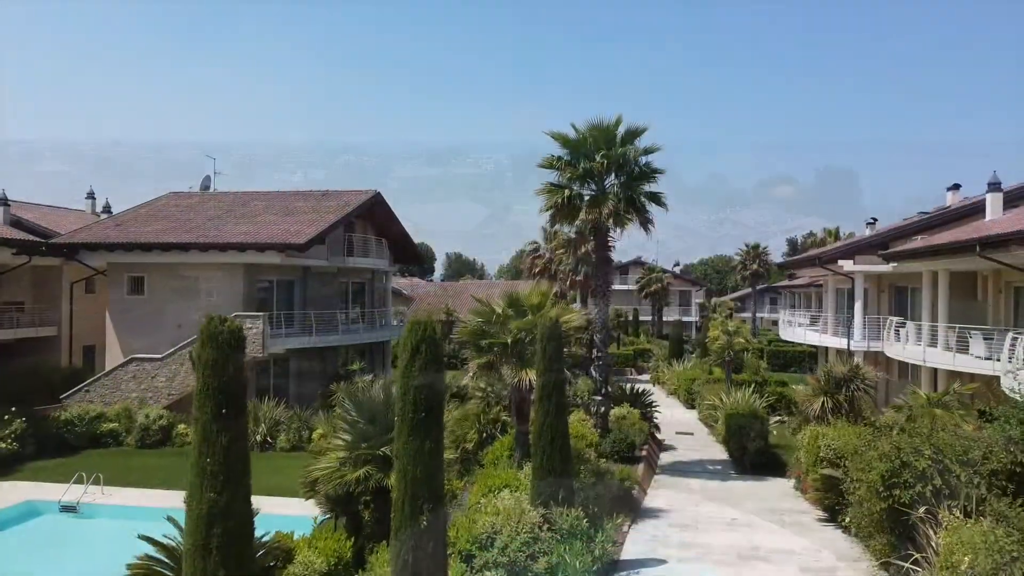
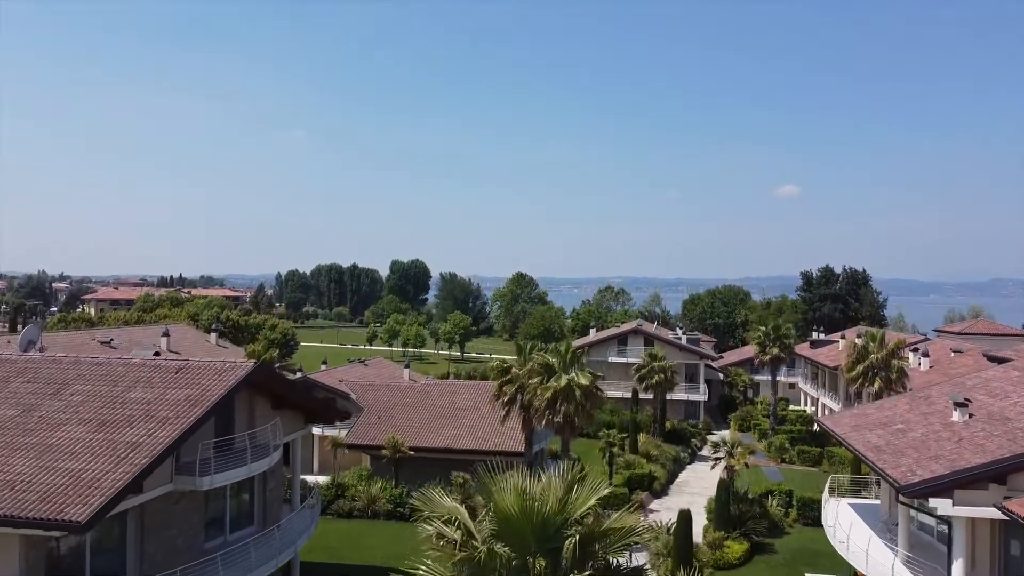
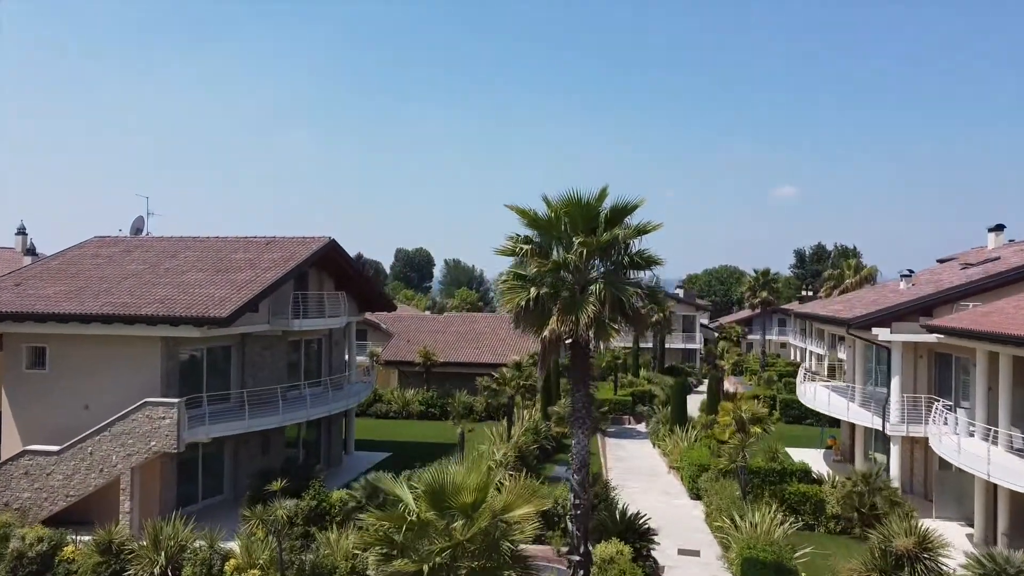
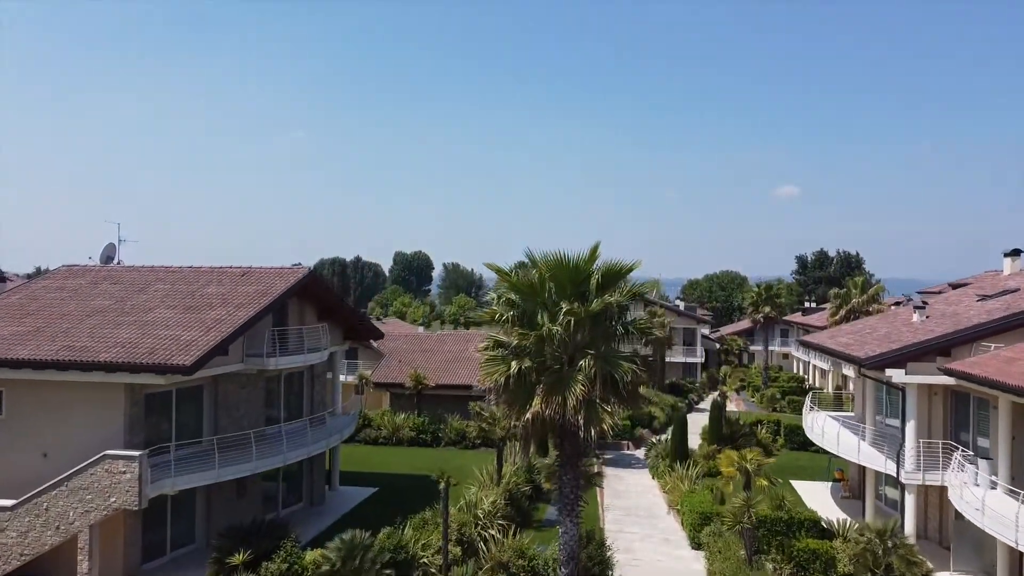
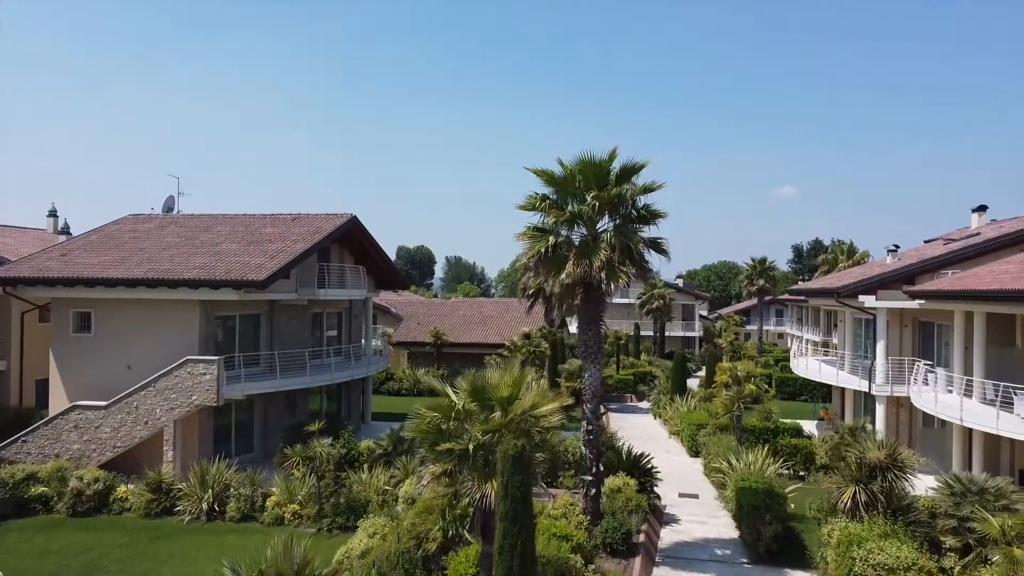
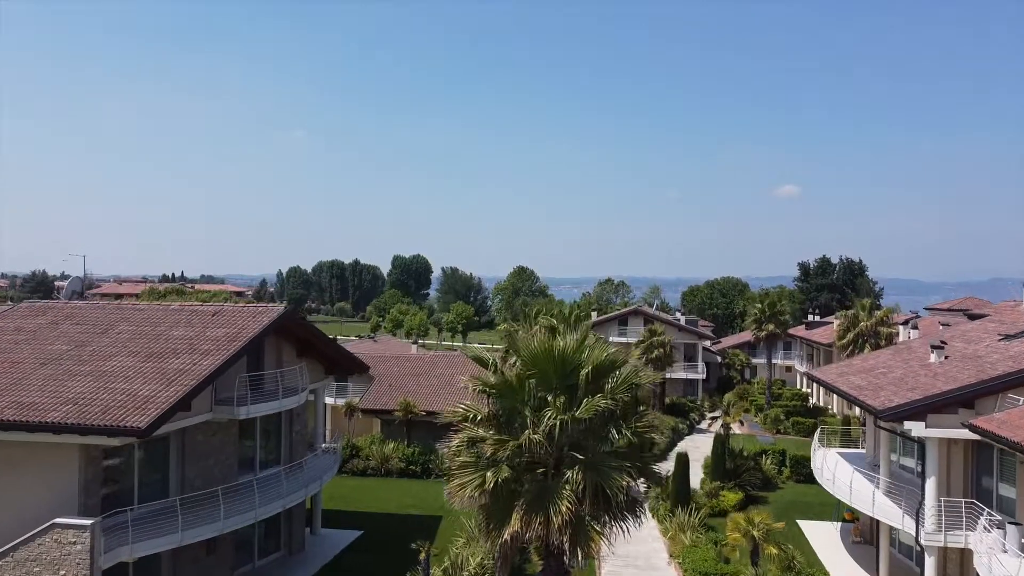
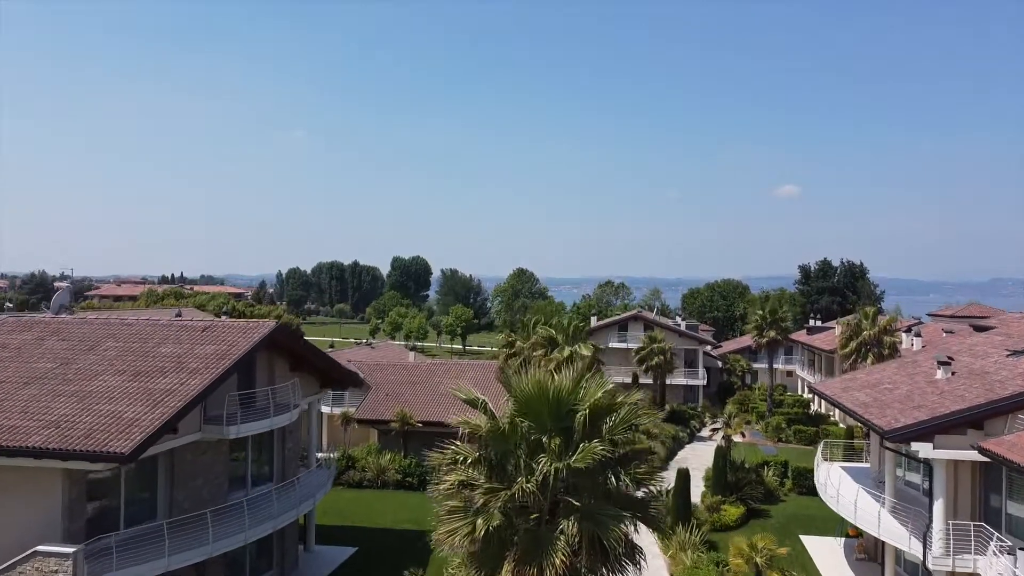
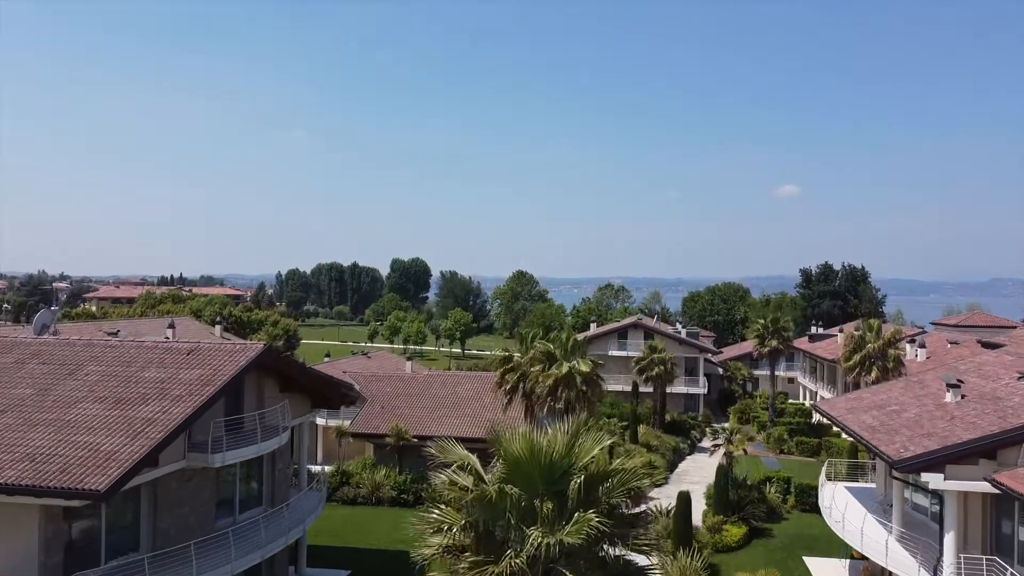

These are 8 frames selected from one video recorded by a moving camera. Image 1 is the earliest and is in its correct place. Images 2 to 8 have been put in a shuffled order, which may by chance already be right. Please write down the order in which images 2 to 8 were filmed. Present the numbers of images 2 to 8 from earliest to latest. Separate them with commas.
5, 3, 4, 6, 7, 8, 2
